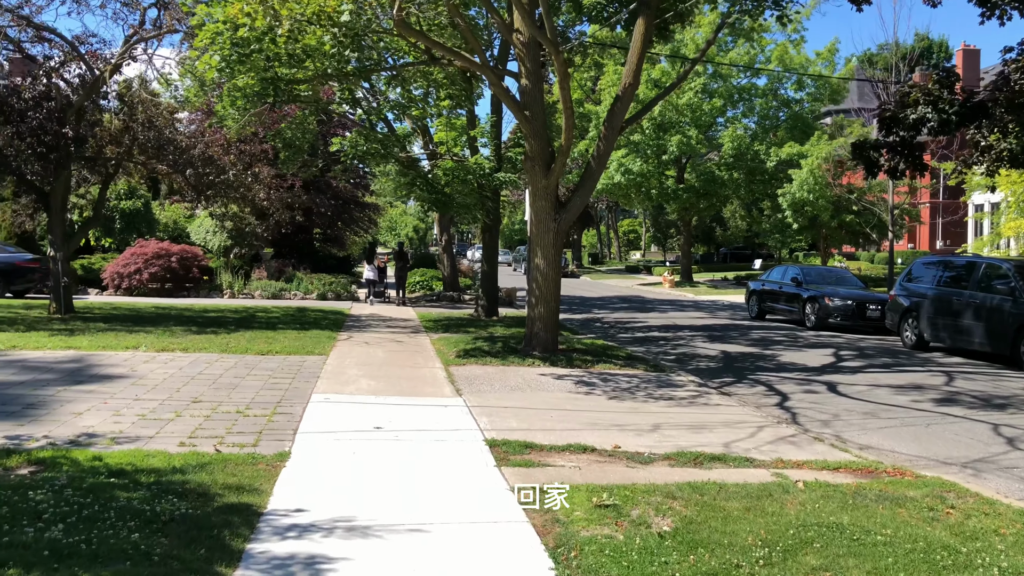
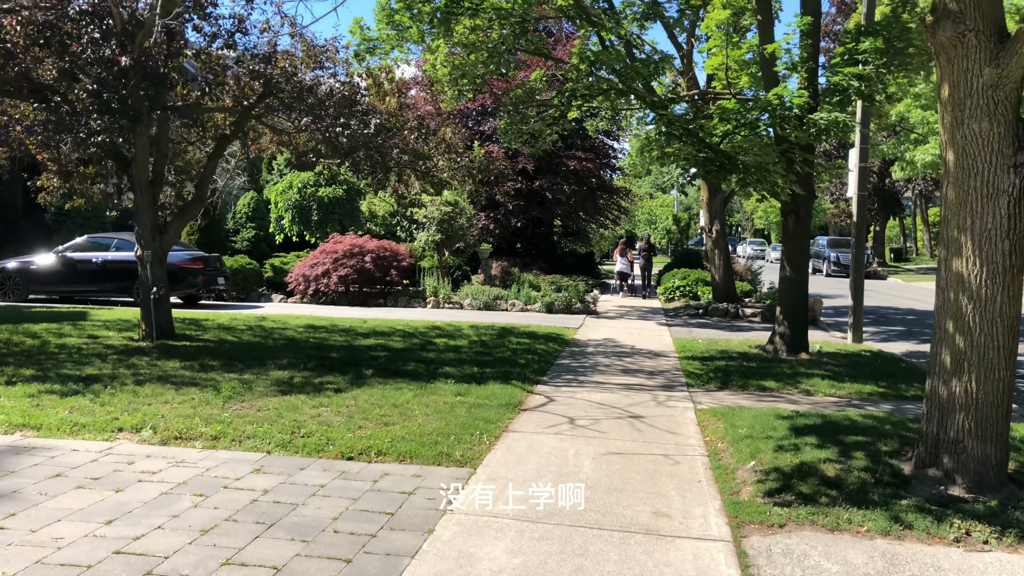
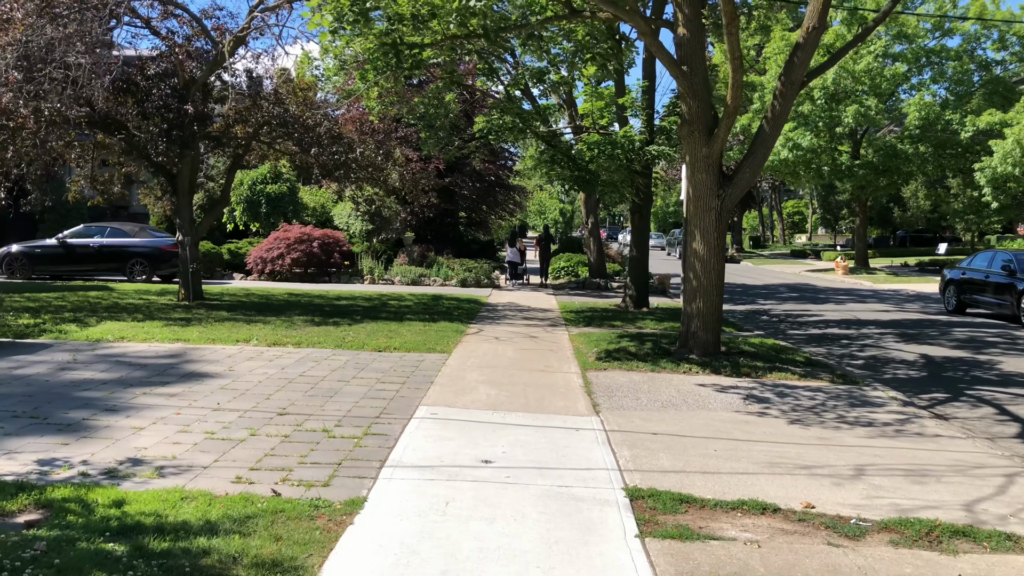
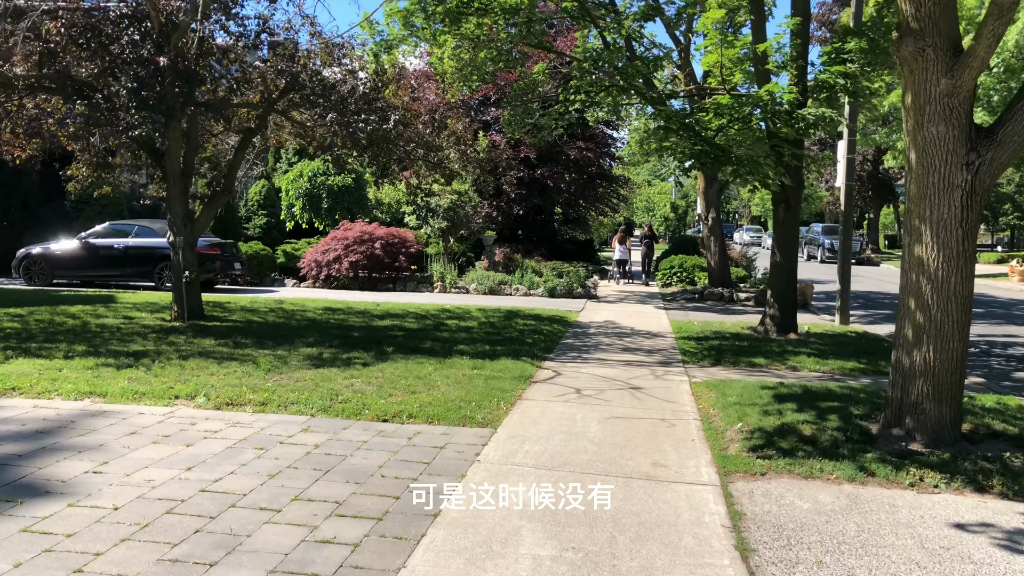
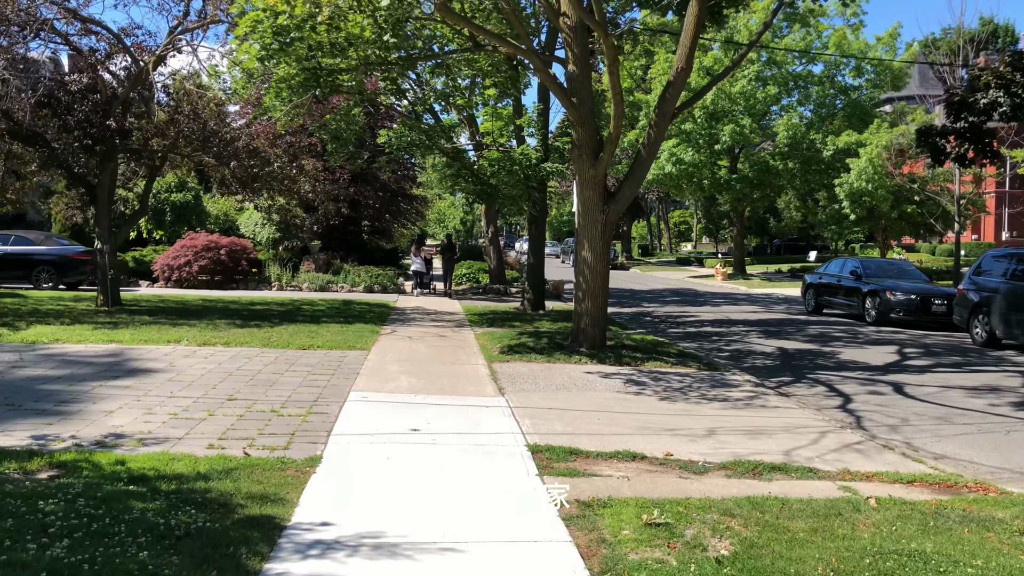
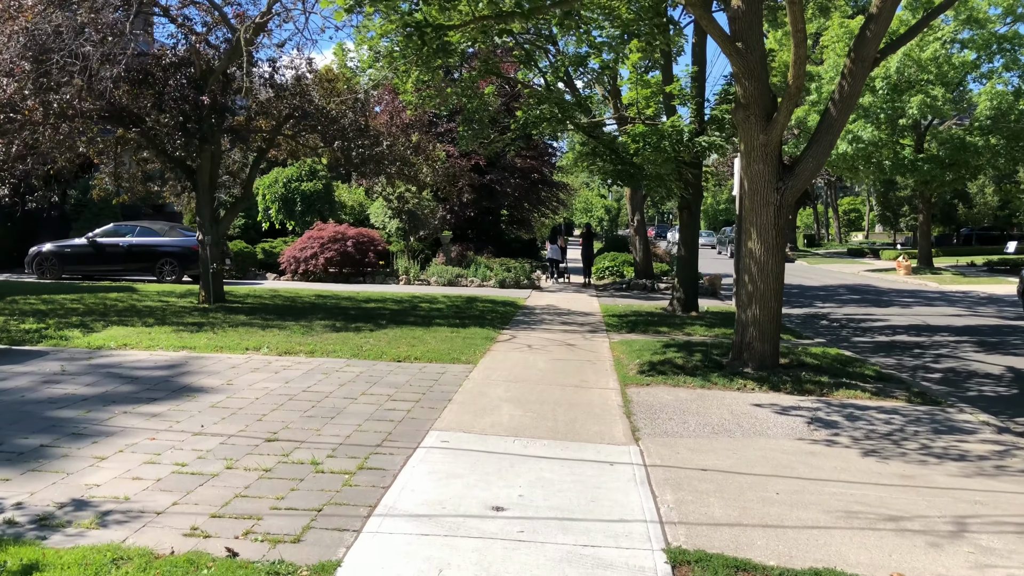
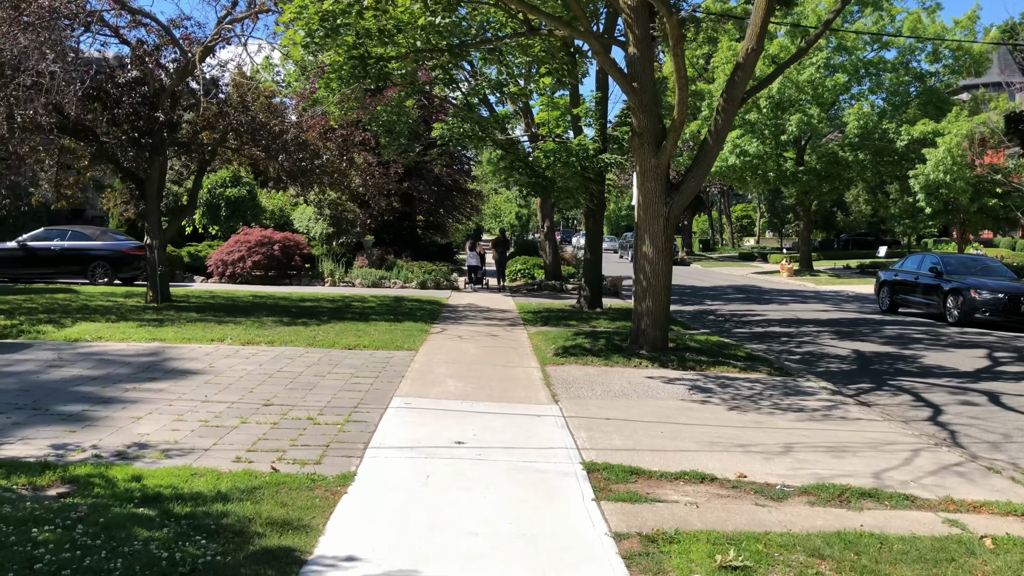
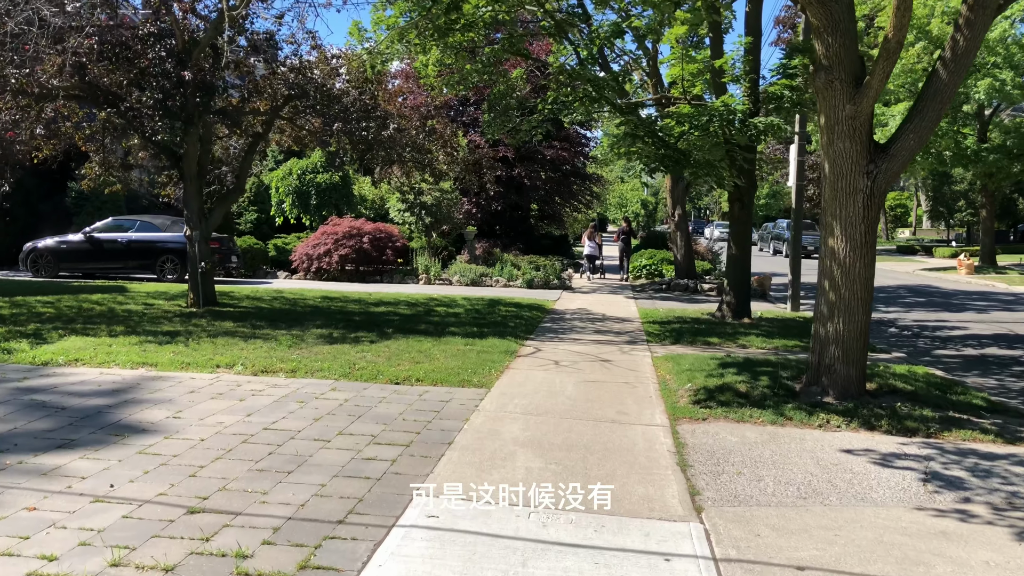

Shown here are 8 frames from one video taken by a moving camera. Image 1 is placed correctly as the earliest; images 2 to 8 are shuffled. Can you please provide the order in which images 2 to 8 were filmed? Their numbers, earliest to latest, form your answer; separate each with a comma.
5, 7, 3, 6, 8, 4, 2
